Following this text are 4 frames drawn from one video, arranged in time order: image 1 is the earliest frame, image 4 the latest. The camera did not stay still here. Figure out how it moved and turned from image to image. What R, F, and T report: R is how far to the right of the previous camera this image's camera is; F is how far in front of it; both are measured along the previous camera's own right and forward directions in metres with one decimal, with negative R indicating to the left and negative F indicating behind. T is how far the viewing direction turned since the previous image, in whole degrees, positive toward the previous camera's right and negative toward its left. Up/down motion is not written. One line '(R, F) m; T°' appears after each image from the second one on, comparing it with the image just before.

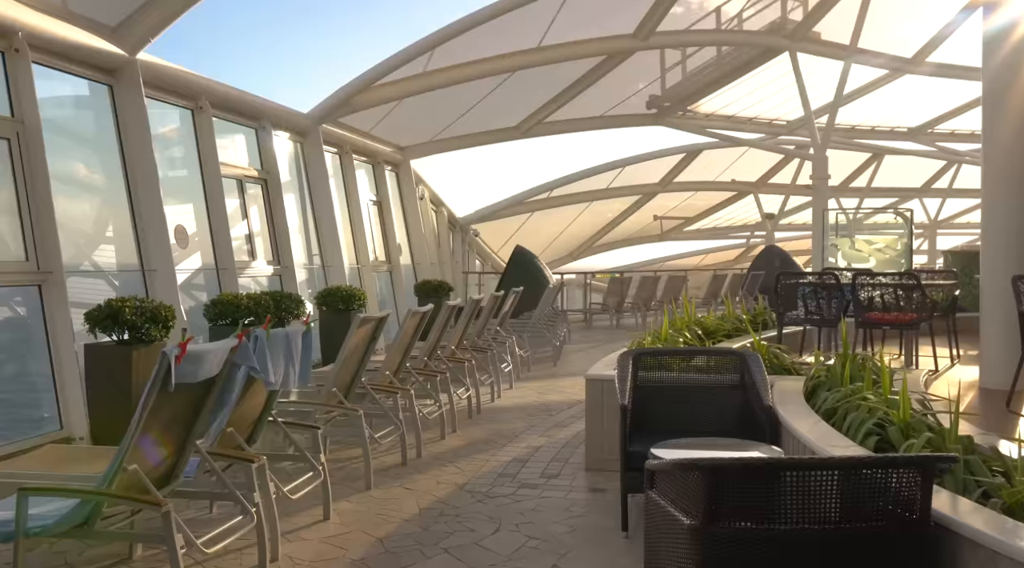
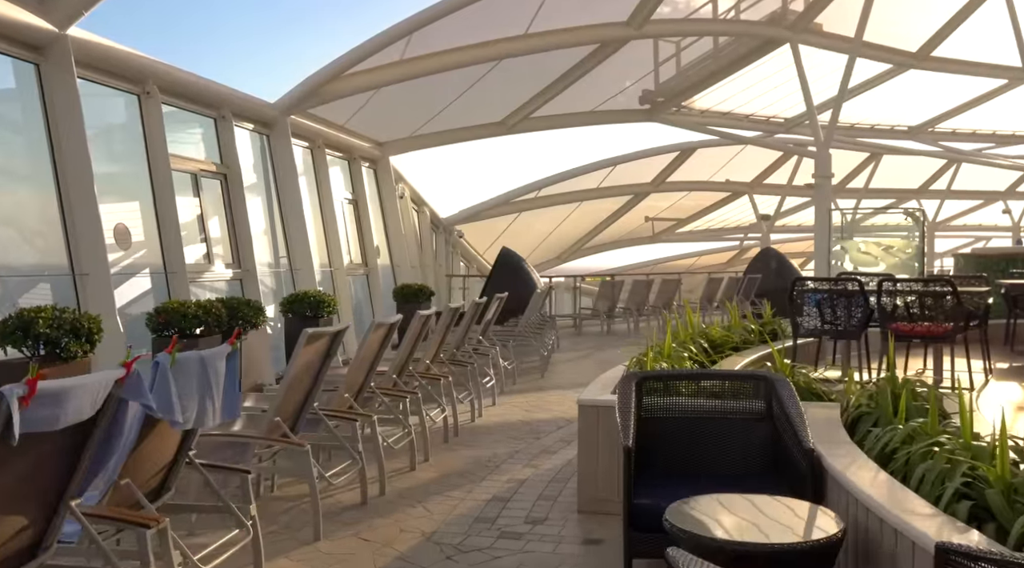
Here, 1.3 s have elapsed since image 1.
(+0.1, +0.9) m; +1°
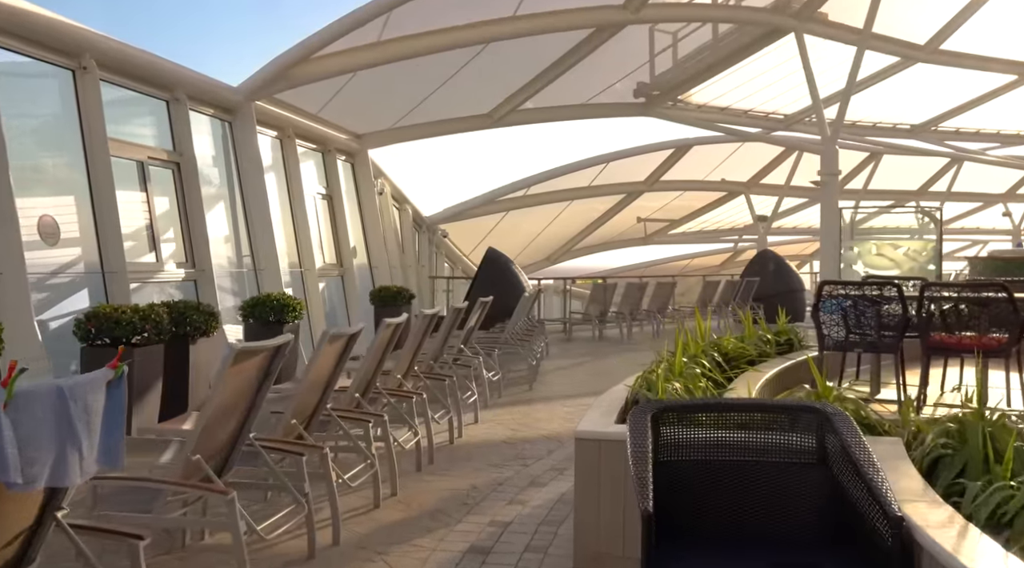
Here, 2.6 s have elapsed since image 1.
(0.0, +0.9) m; +1°
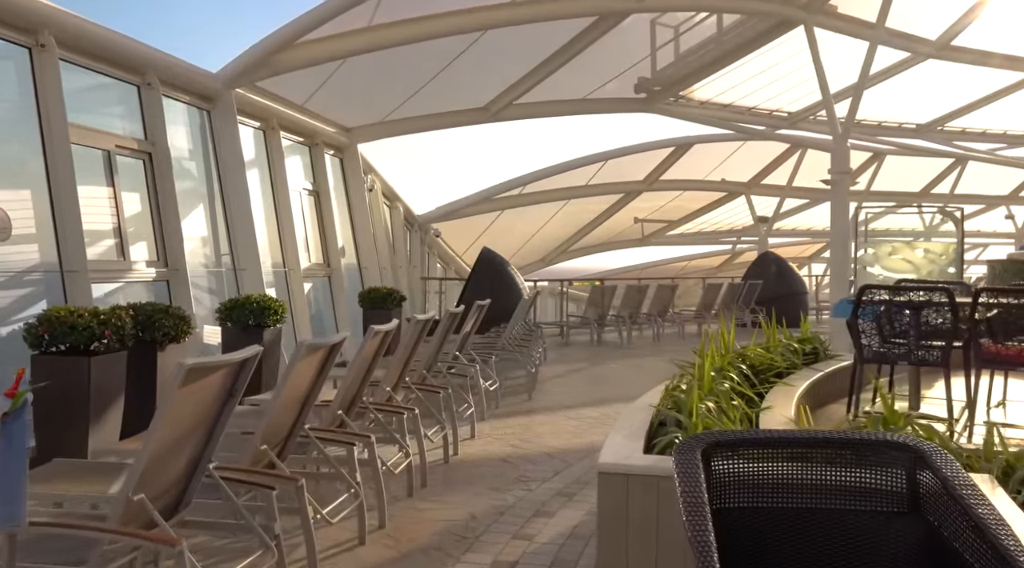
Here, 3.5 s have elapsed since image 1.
(-0.1, +0.6) m; +1°
